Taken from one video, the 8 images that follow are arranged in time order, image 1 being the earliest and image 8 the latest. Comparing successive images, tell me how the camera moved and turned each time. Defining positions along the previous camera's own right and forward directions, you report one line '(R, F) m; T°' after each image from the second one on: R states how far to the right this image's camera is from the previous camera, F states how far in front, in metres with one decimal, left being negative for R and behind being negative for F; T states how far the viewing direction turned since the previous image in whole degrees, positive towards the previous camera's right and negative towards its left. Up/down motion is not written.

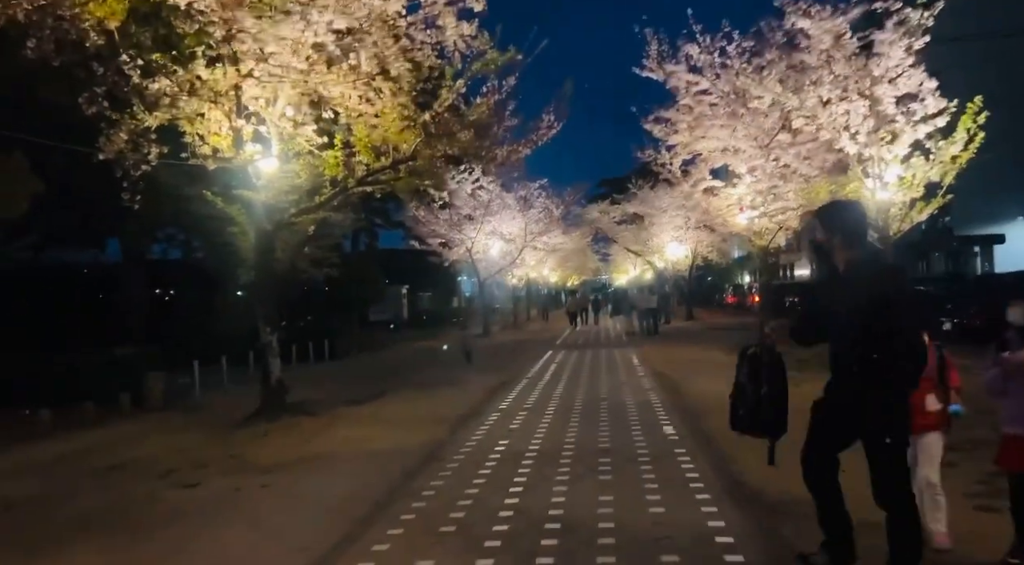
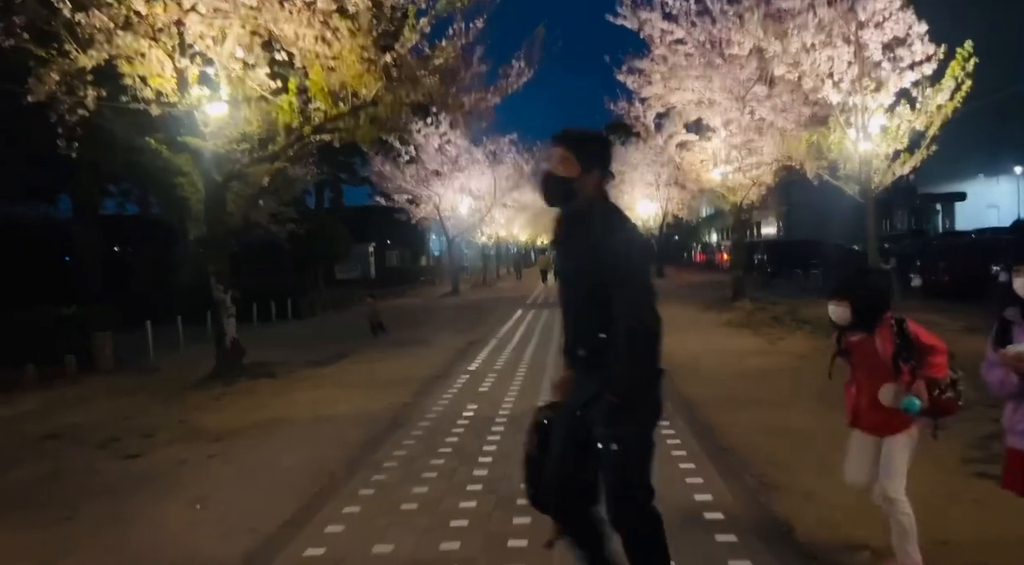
(0.0, +0.6) m; +3°
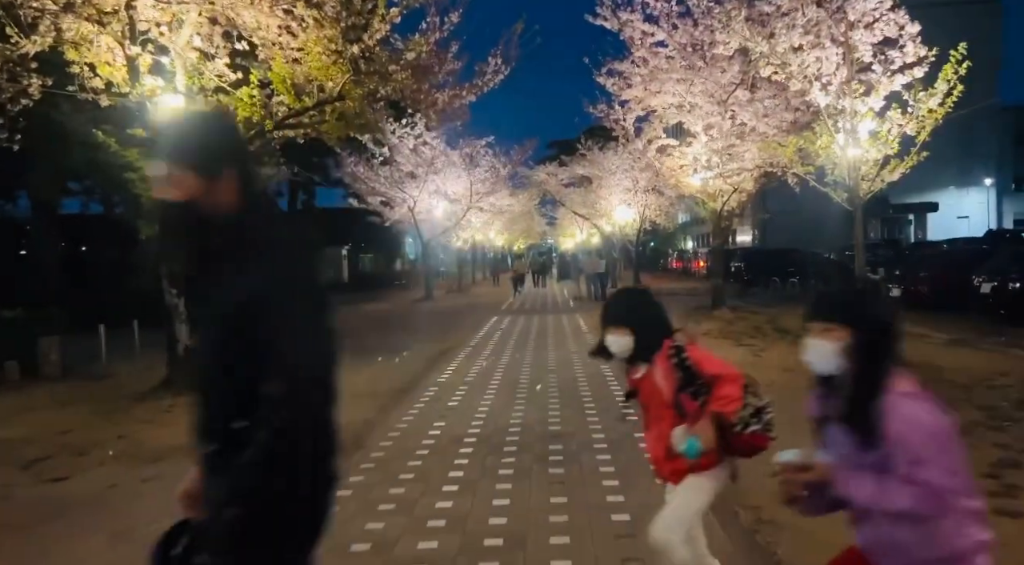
(+0.1, +0.7) m; +2°
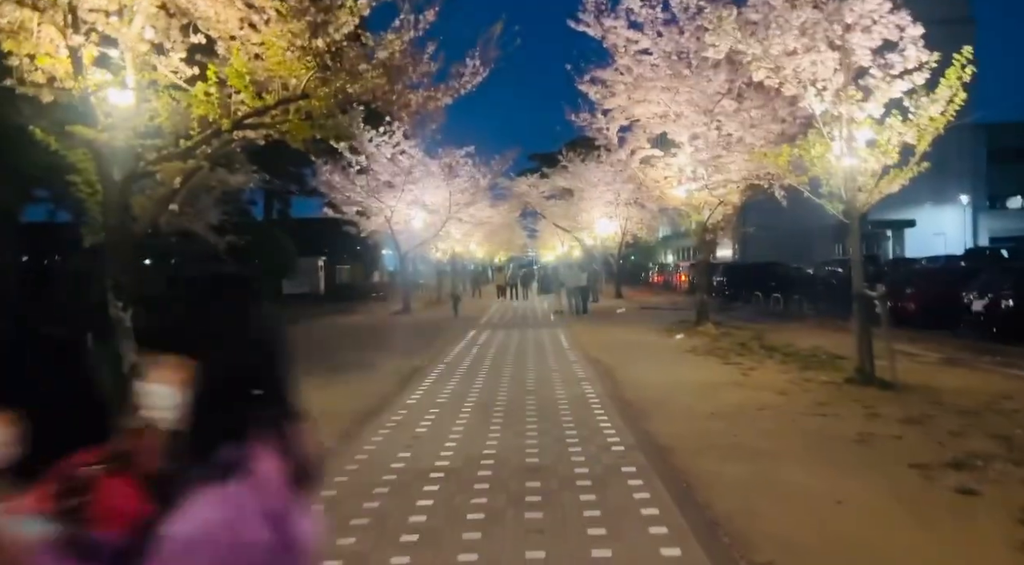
(+0.1, +0.8) m; +2°
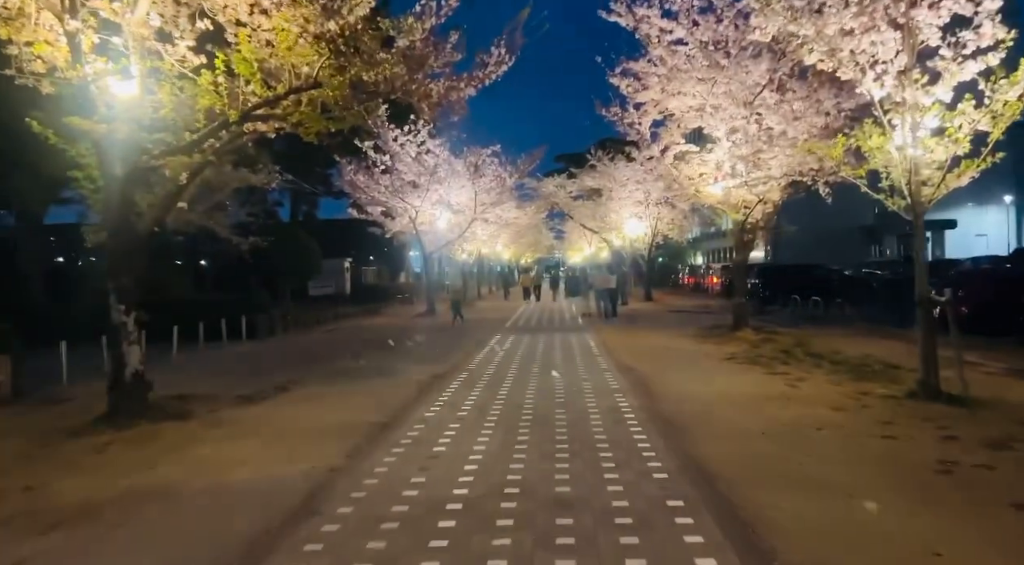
(0.0, +0.9) m; -2°
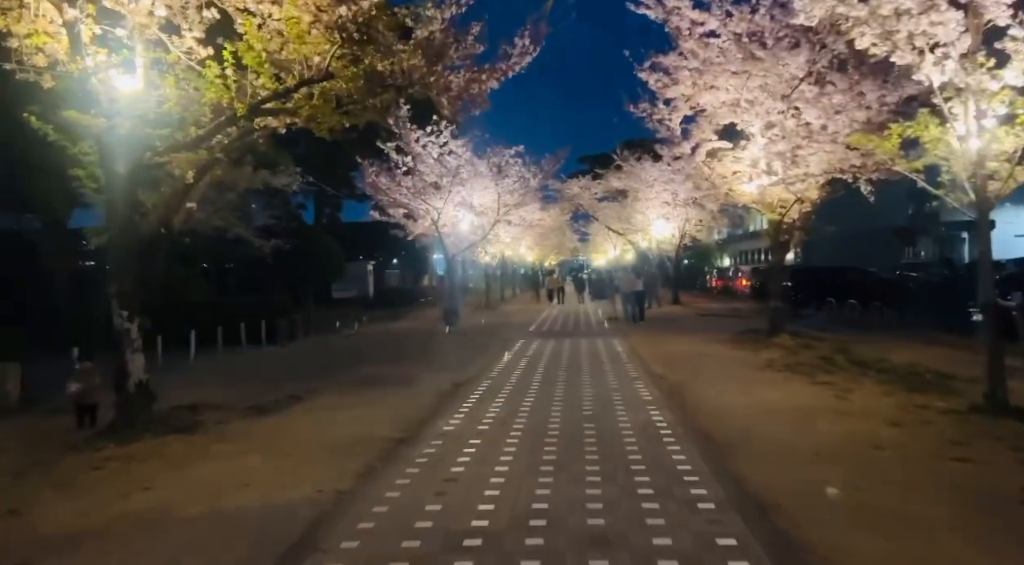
(0.0, +0.7) m; -2°
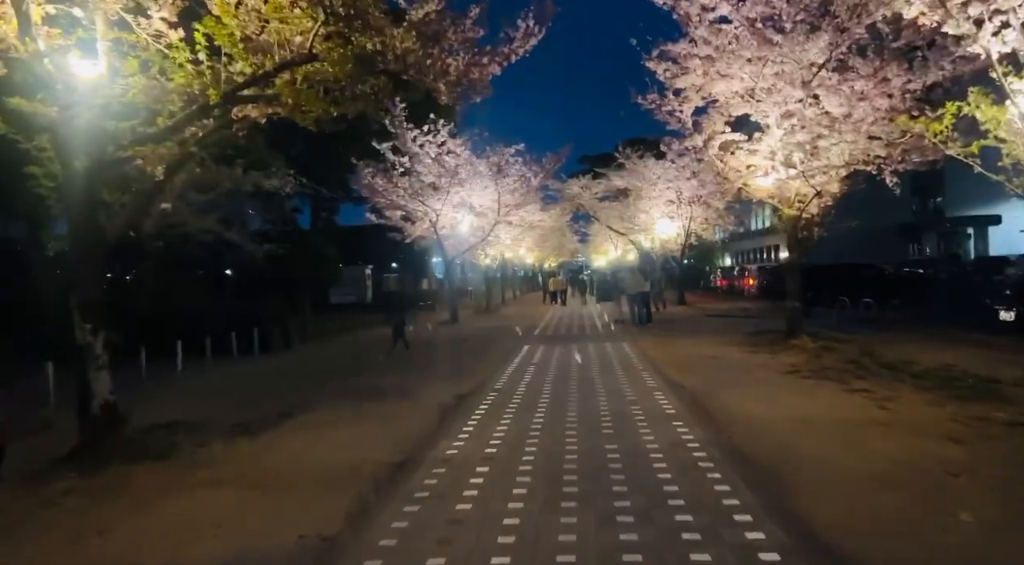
(-0.1, +1.0) m; 0°
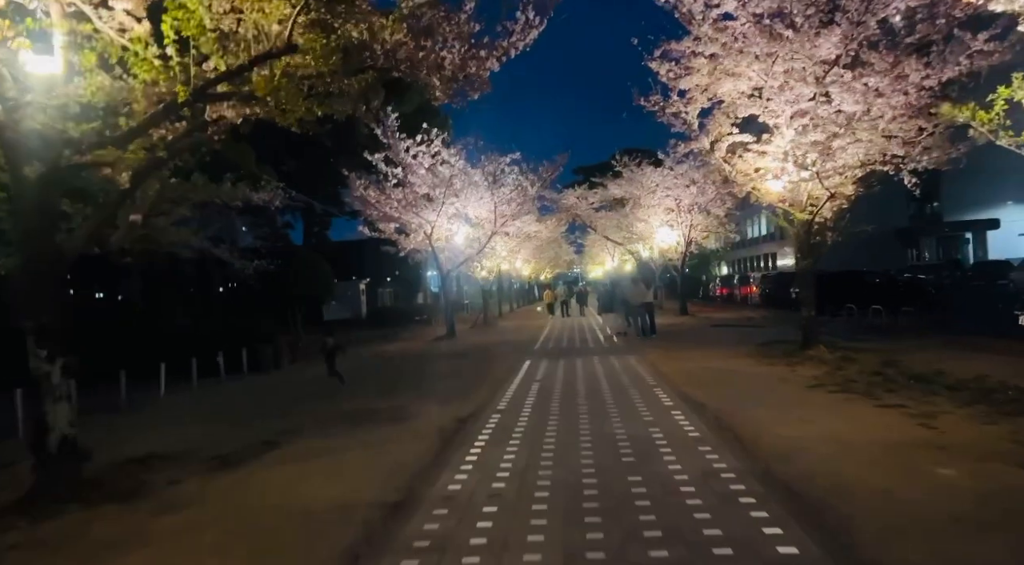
(-0.1, +0.9) m; 0°
